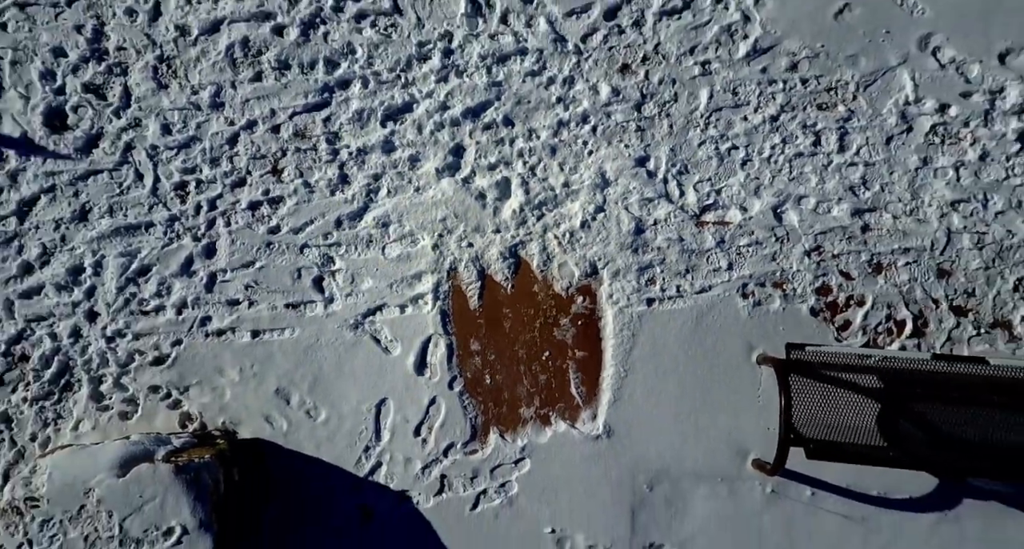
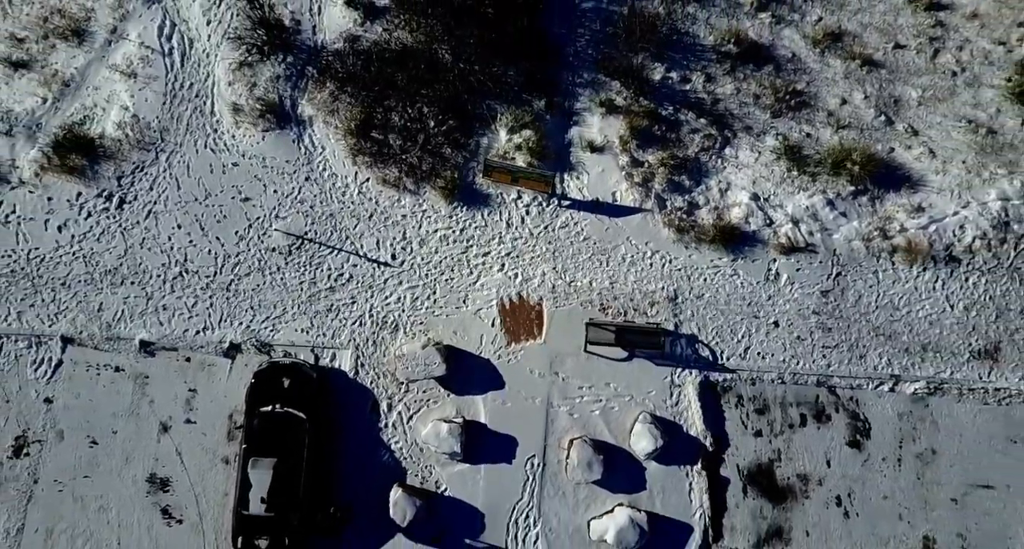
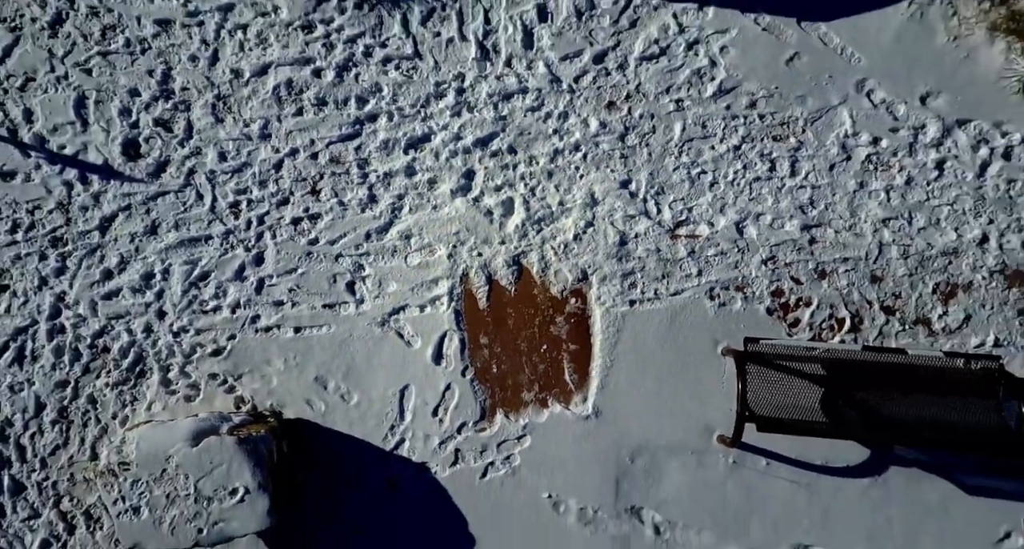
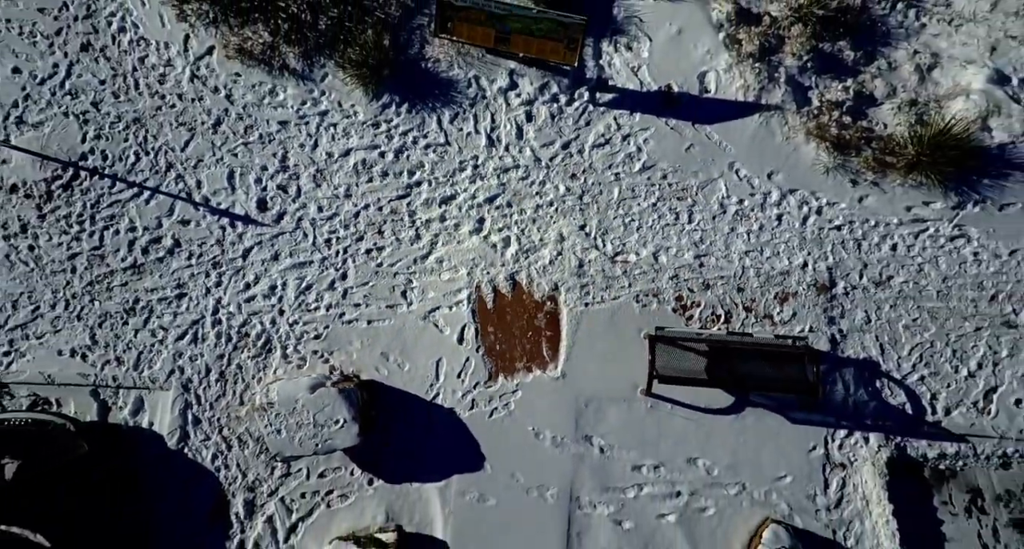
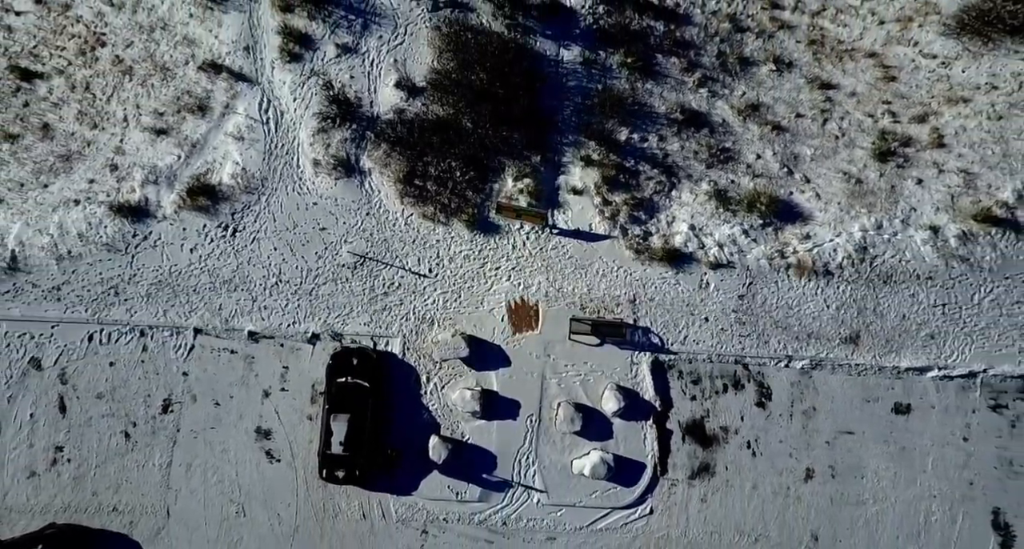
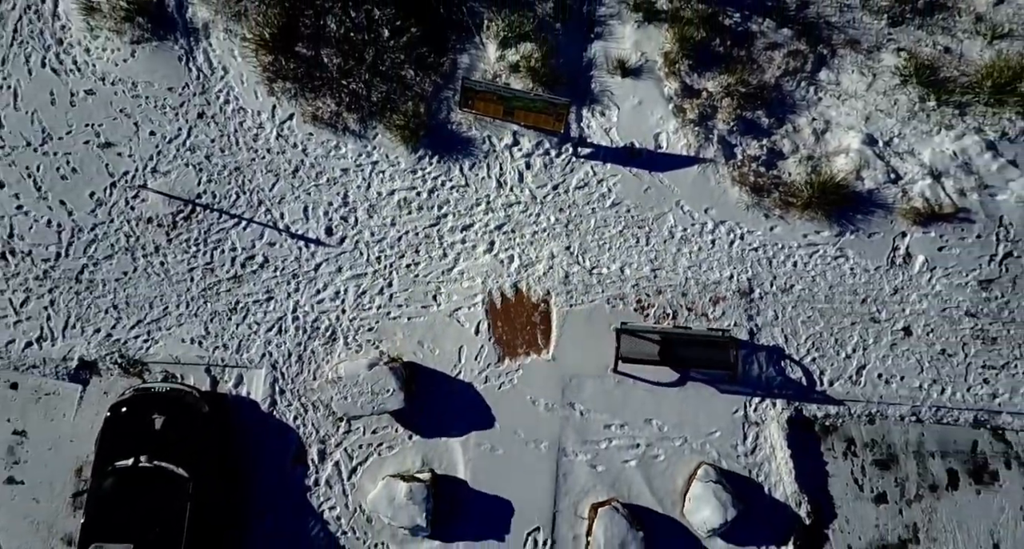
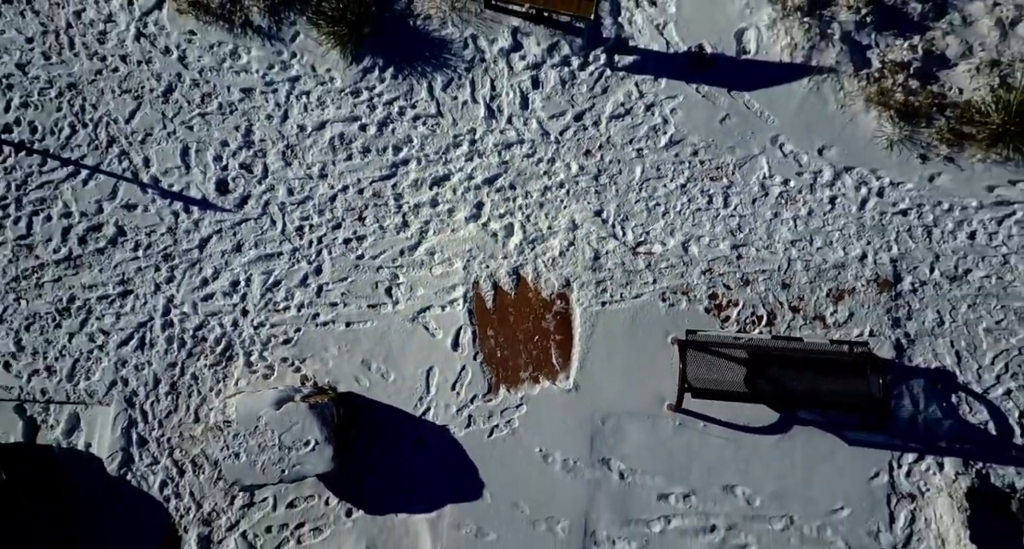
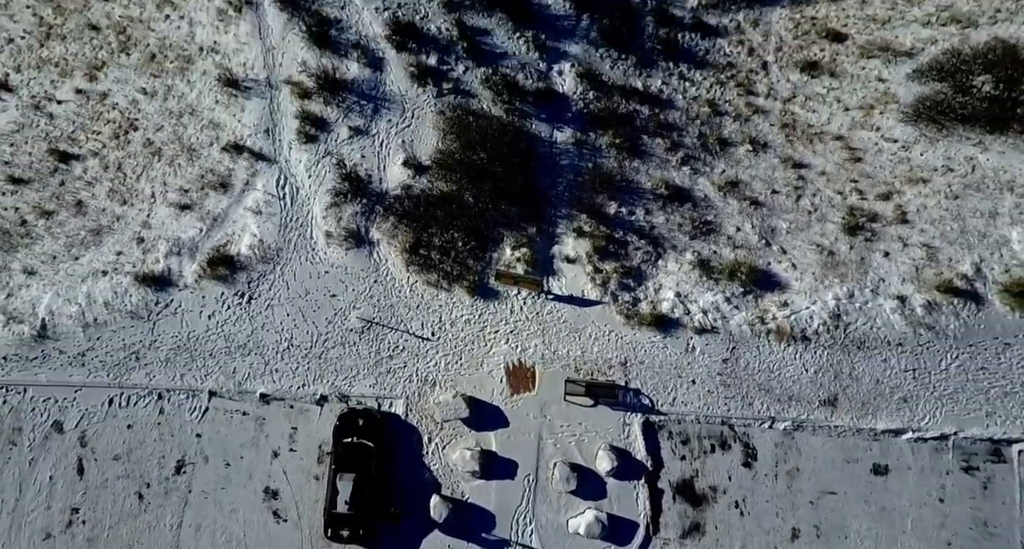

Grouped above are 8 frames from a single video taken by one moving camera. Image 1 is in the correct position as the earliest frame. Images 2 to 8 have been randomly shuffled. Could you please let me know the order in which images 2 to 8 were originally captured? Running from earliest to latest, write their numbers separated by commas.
3, 7, 4, 6, 2, 5, 8
